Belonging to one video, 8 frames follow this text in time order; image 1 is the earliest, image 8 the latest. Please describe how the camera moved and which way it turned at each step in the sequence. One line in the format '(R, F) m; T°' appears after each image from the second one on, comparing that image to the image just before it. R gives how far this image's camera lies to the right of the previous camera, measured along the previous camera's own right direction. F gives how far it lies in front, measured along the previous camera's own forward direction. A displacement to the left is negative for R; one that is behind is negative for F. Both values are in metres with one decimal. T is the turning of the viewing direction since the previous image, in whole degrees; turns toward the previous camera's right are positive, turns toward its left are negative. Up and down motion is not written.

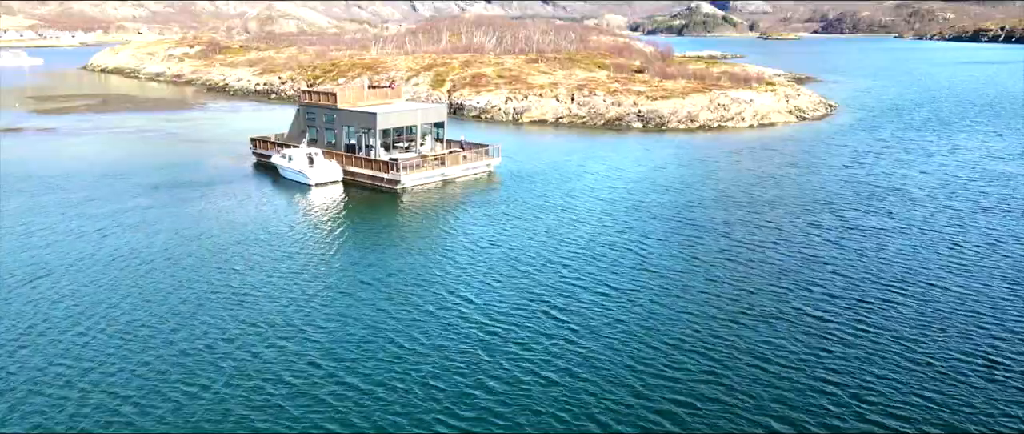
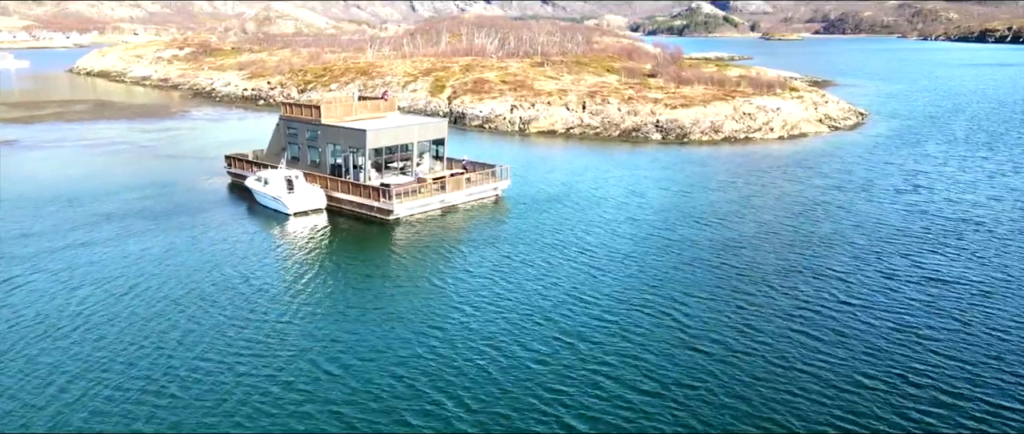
(-0.7, +7.2) m; 0°
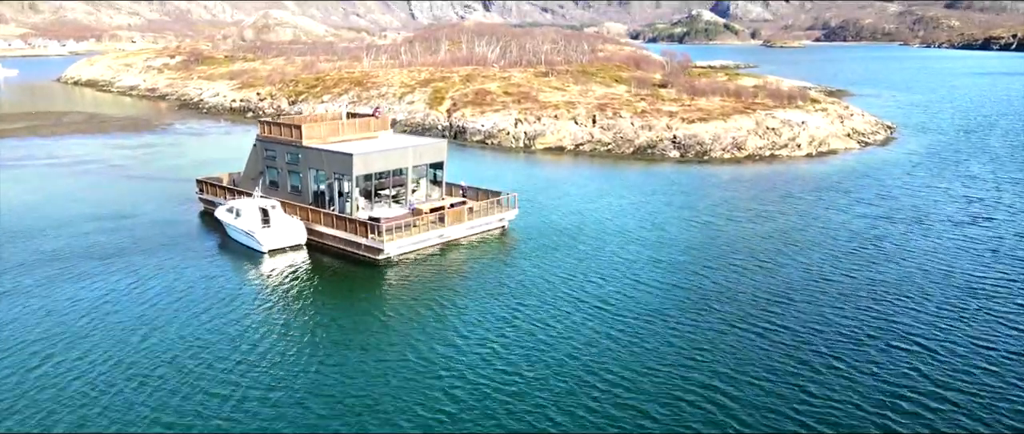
(-0.5, +6.1) m; 0°
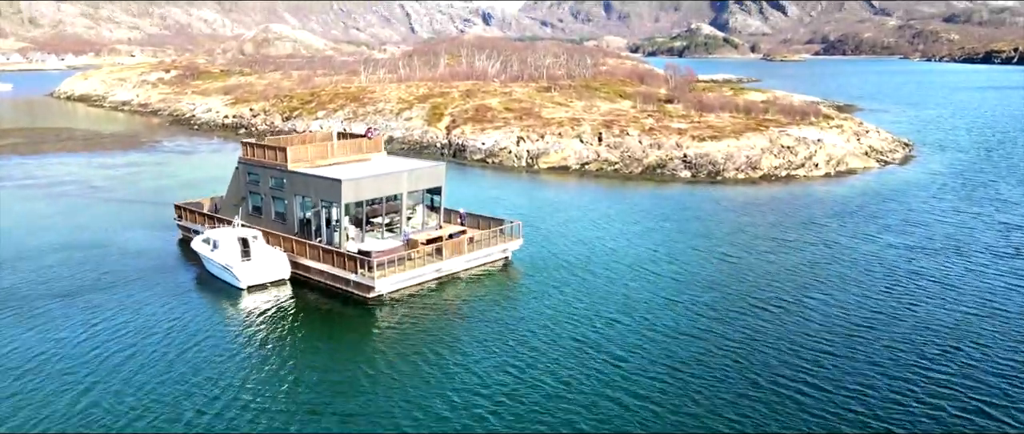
(-0.2, +3.6) m; 0°
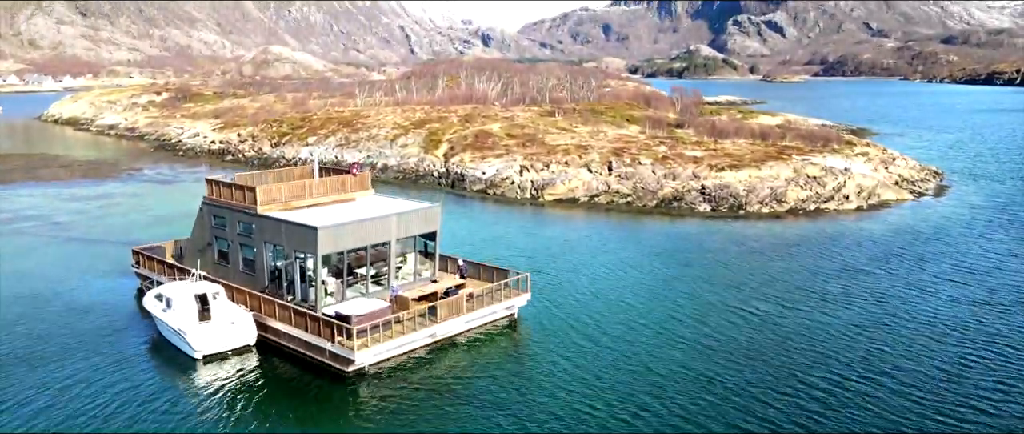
(-0.3, +5.5) m; 0°
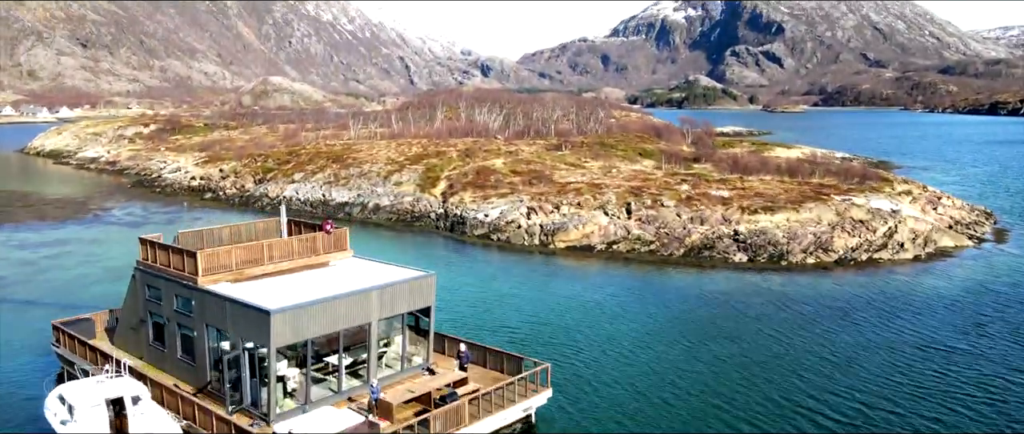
(-0.6, +7.6) m; 0°
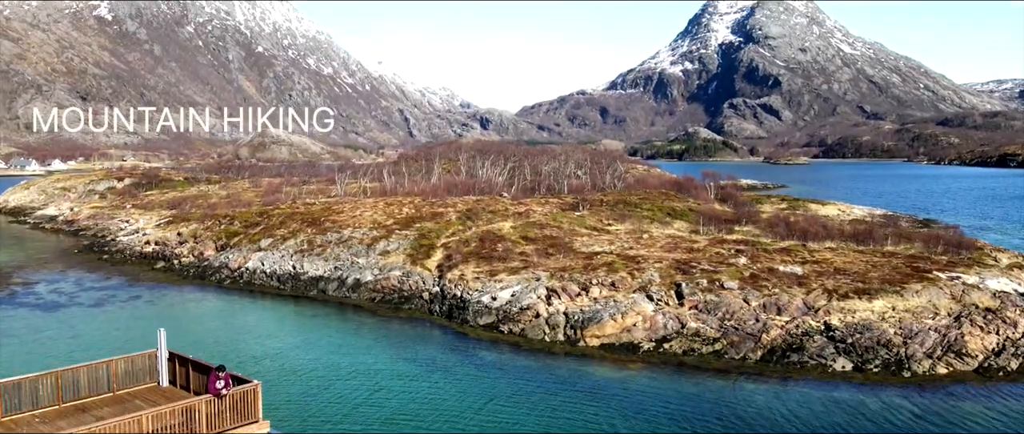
(-1.0, +13.6) m; 0°
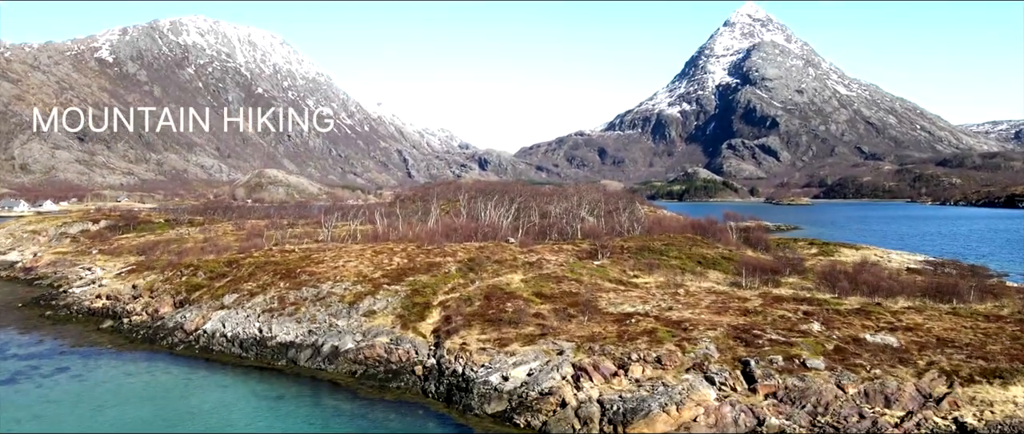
(-0.9, +10.6) m; 0°
